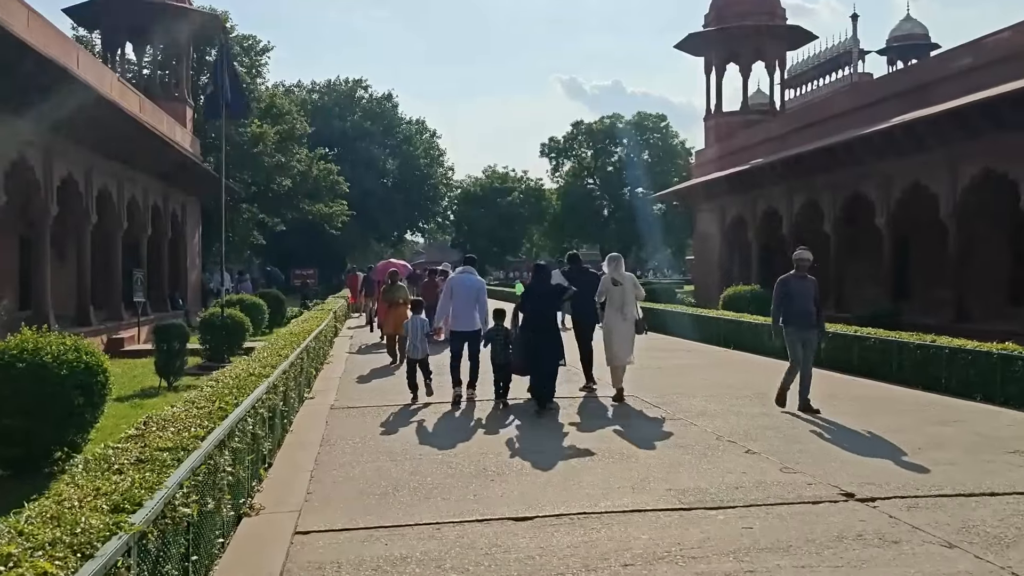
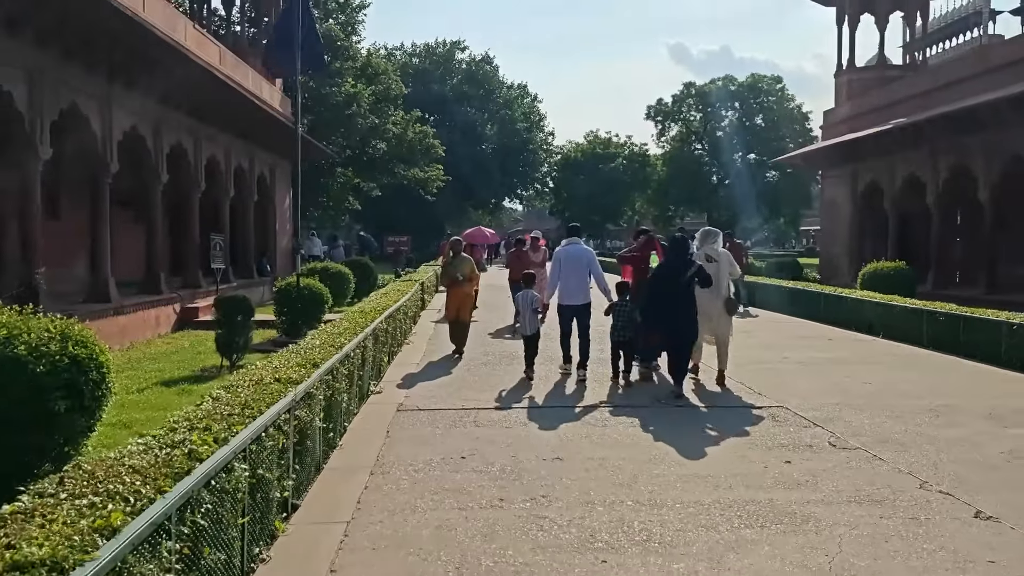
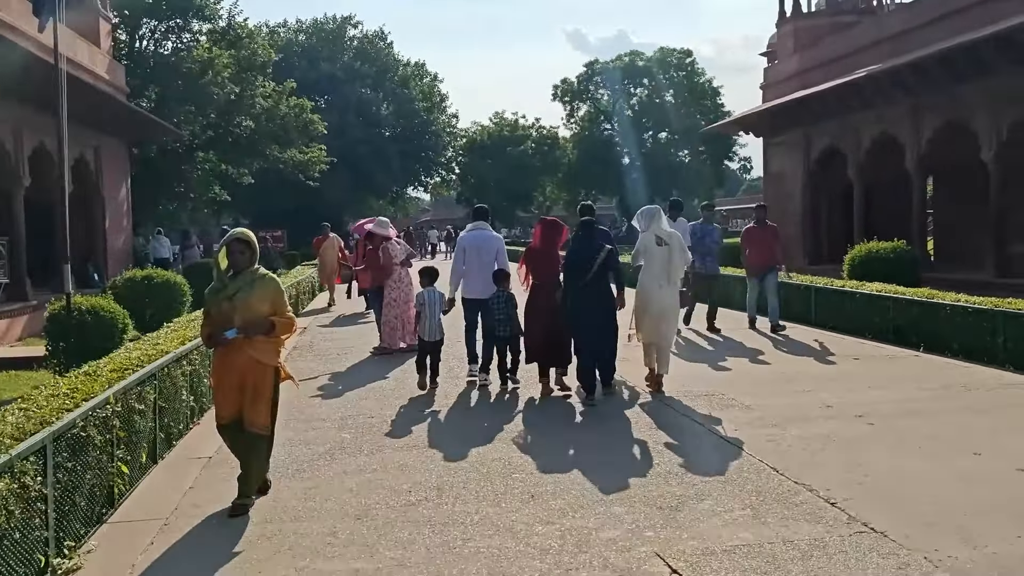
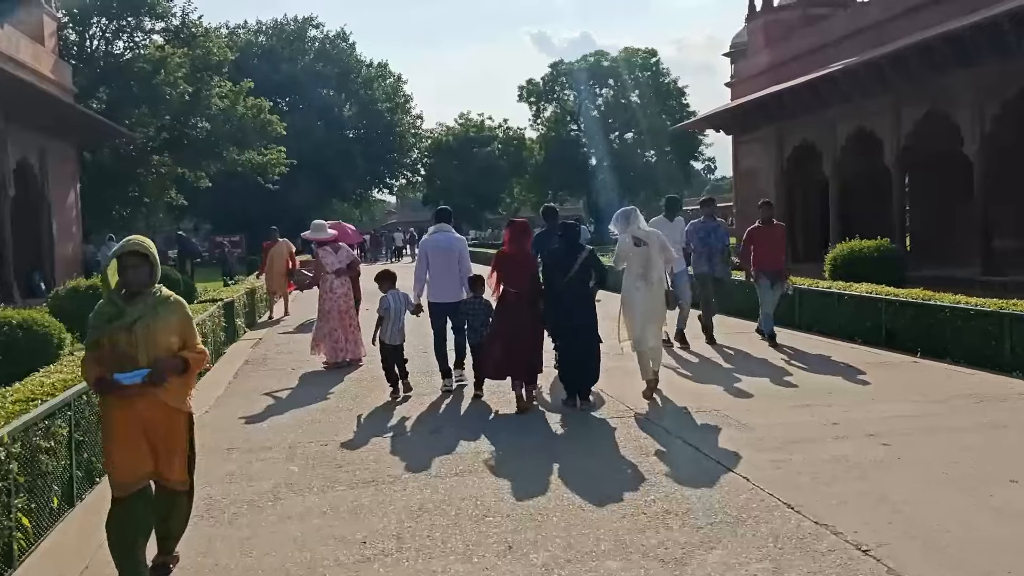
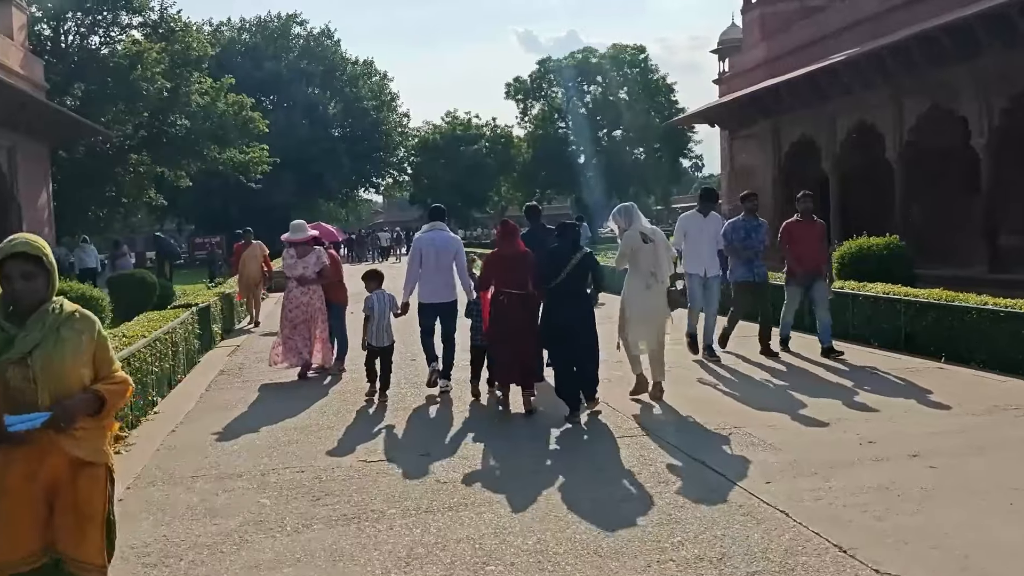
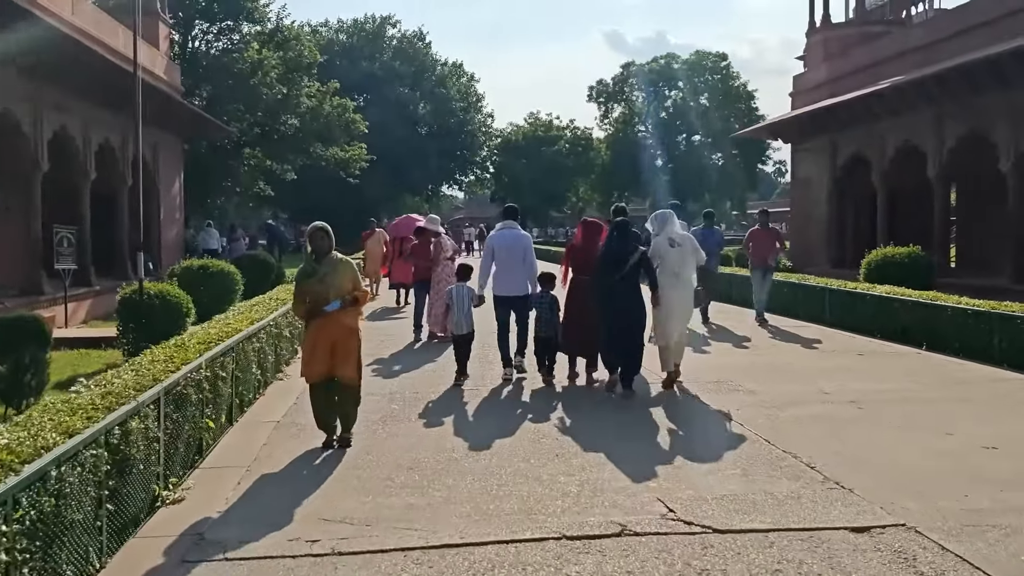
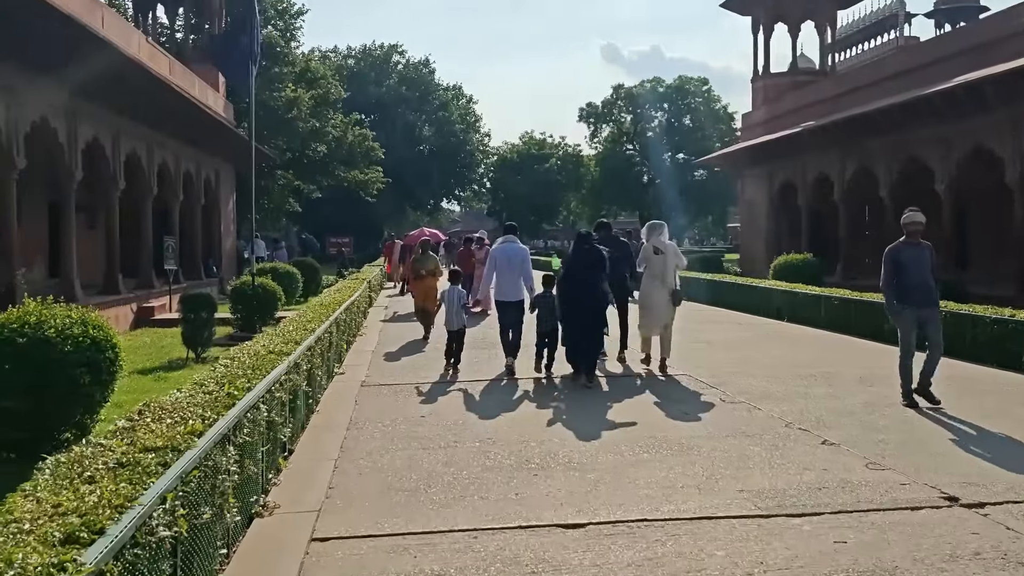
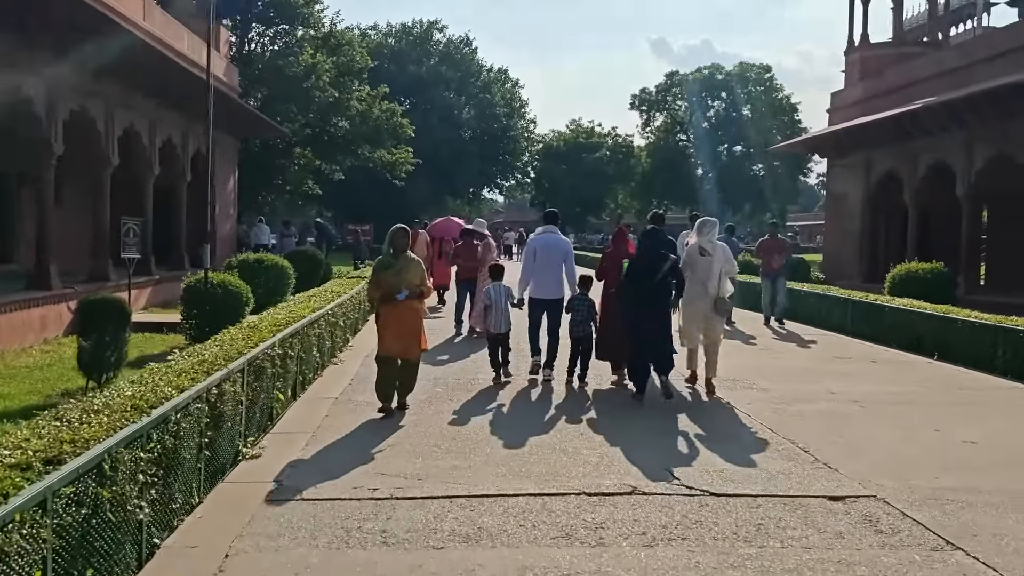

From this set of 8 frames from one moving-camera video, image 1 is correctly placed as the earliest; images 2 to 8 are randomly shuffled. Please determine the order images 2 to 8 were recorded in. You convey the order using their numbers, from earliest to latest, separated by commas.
7, 2, 8, 6, 3, 4, 5
